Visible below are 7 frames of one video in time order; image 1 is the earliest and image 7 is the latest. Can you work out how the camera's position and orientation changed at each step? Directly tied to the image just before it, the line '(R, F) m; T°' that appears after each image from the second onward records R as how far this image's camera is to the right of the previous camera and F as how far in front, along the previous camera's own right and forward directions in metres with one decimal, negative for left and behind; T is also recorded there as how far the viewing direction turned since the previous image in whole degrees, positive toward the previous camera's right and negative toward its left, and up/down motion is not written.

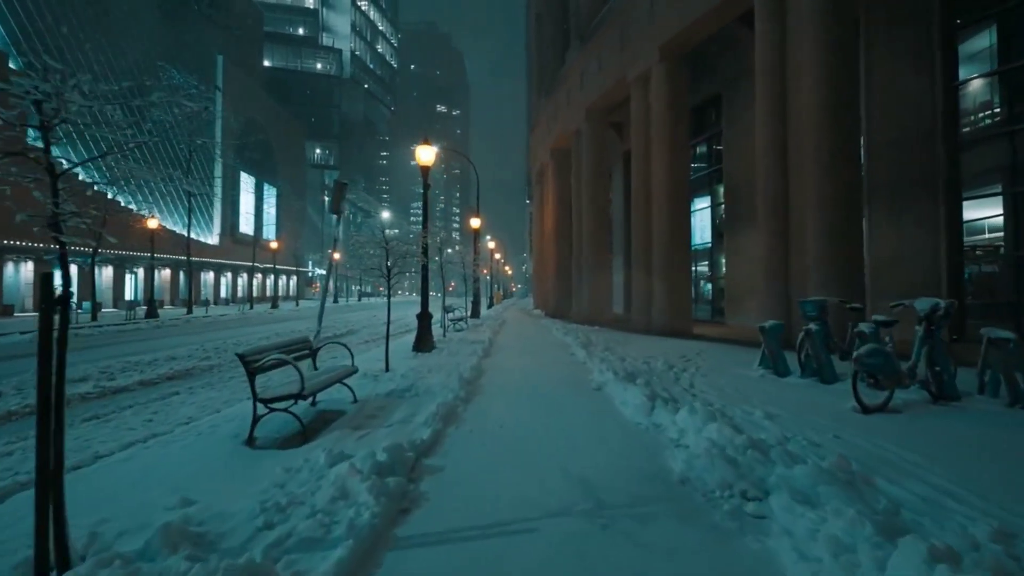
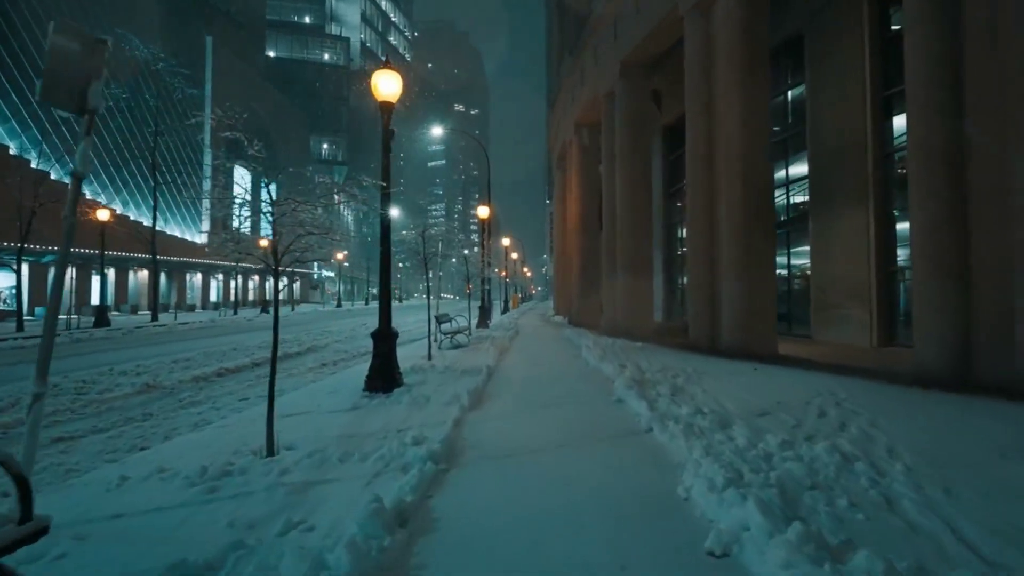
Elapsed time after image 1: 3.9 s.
(+0.2, +5.3) m; -2°
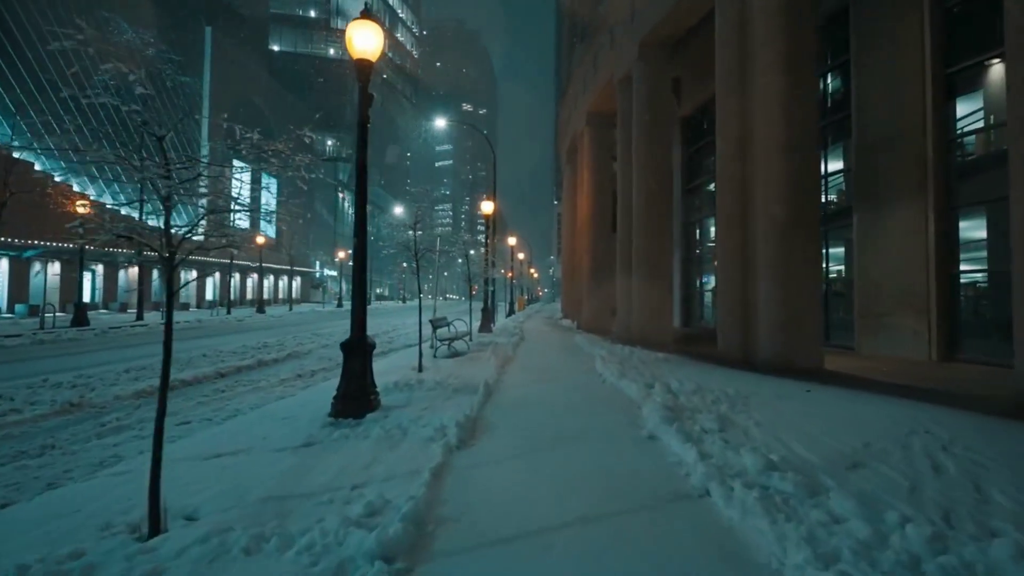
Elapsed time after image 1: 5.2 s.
(0.0, +1.8) m; -1°
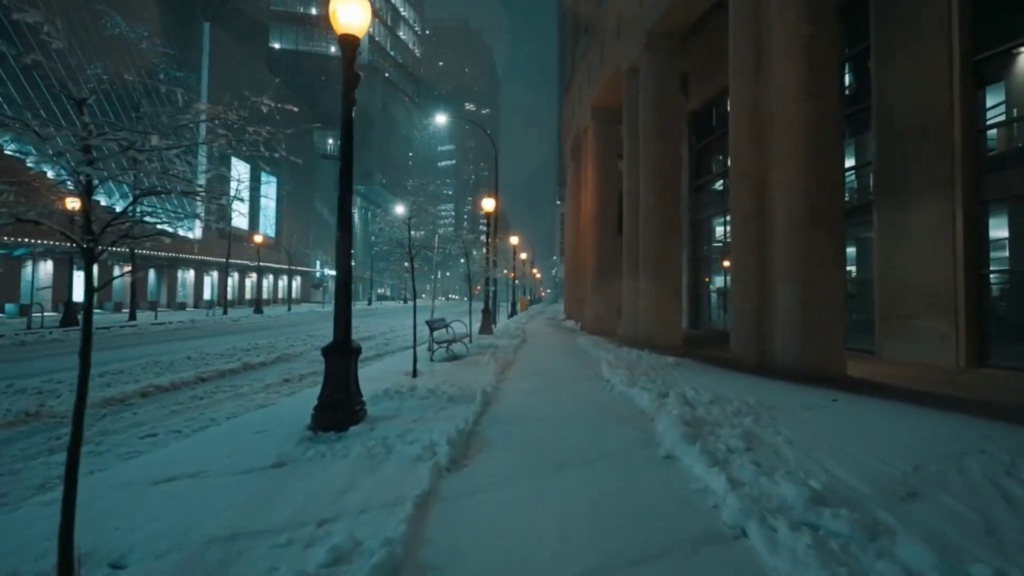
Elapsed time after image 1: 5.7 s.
(0.0, +0.7) m; 0°
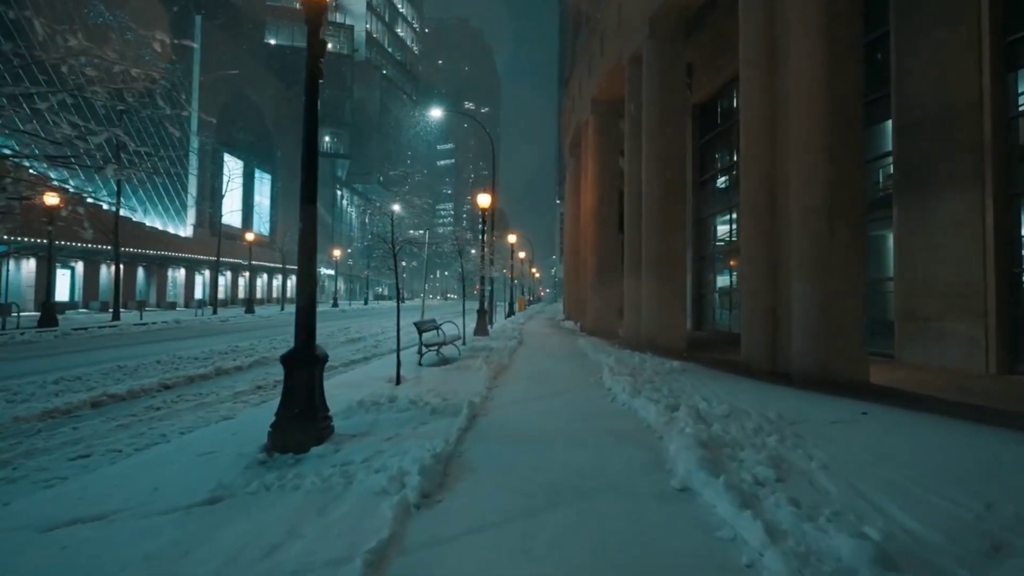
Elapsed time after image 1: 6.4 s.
(+0.1, +0.9) m; 0°
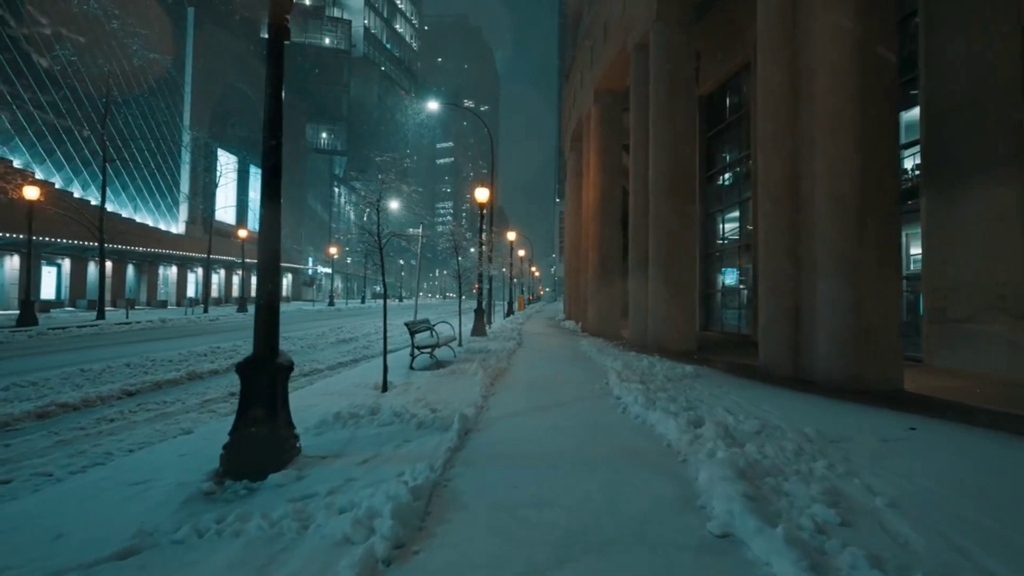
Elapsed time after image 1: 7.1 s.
(0.0, +0.9) m; 0°
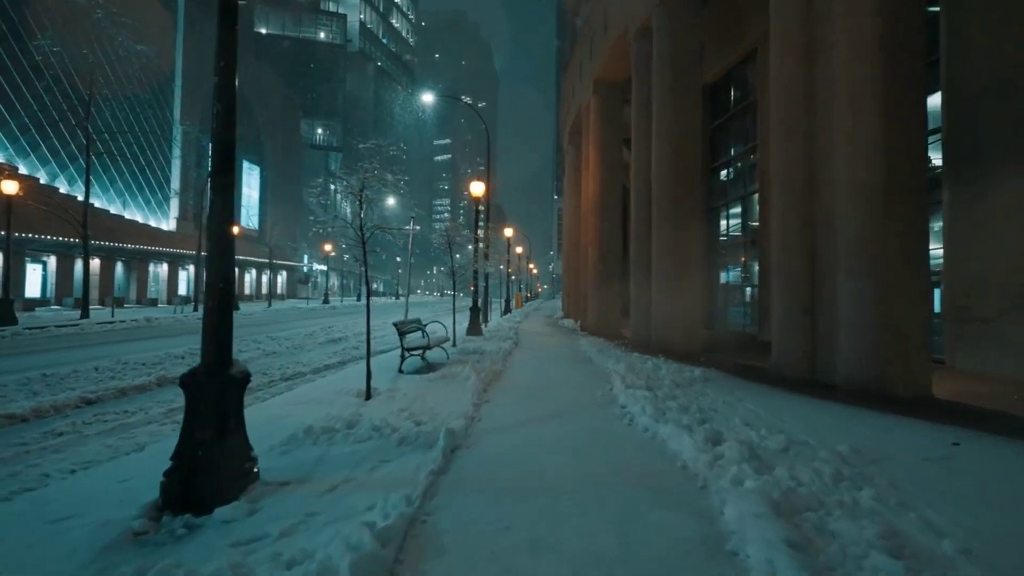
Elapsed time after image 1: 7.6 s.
(0.0, +0.7) m; 0°
